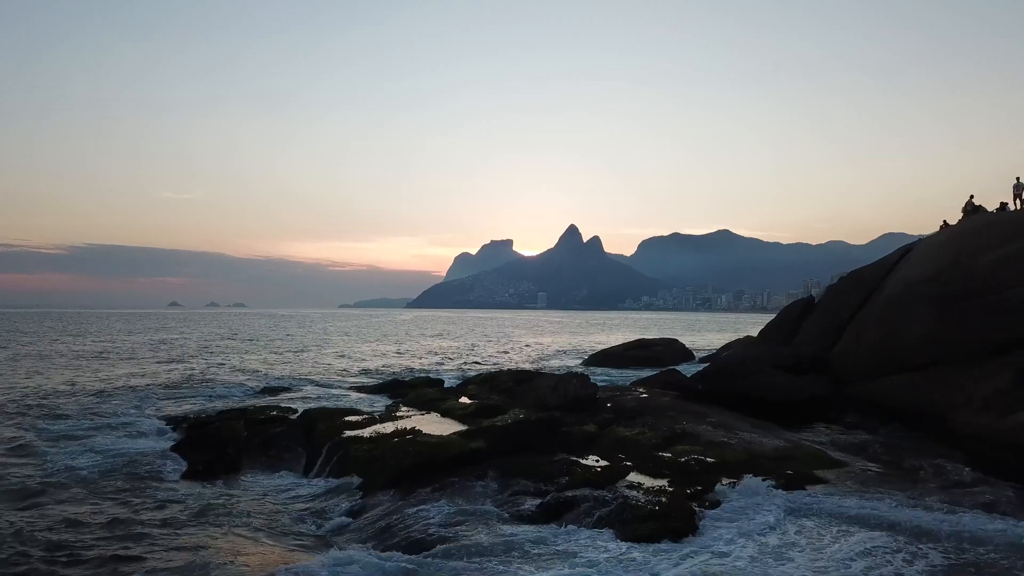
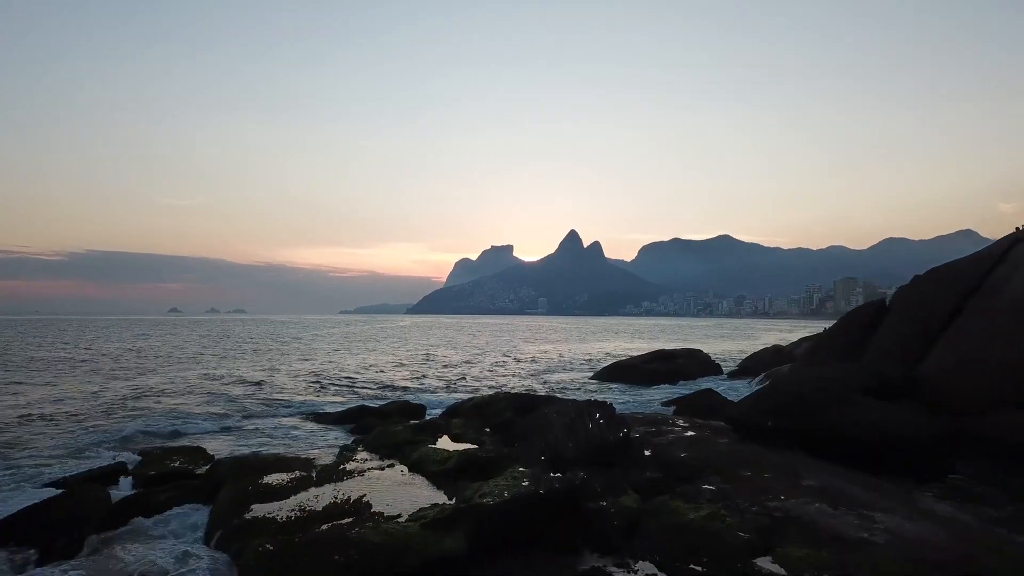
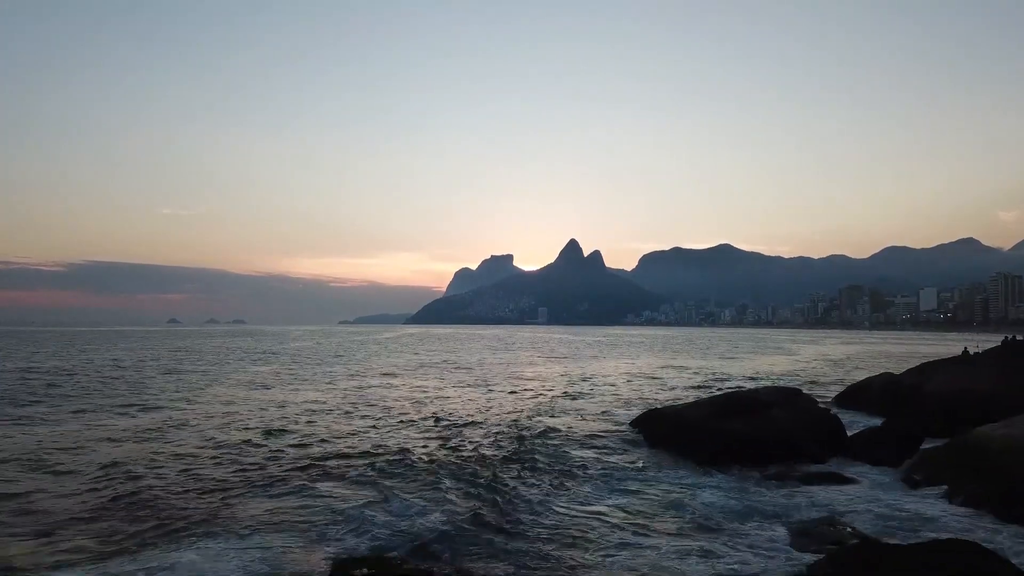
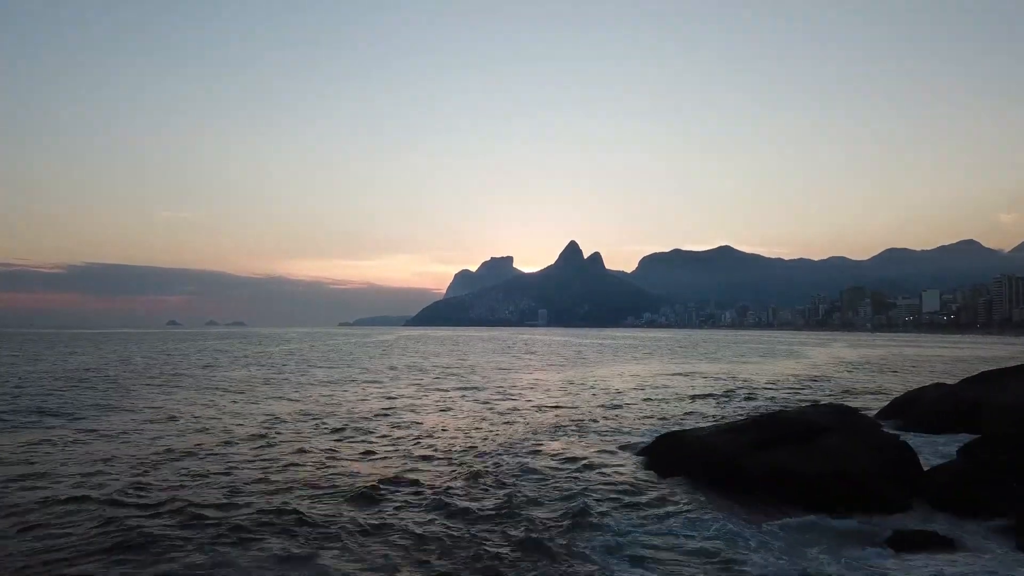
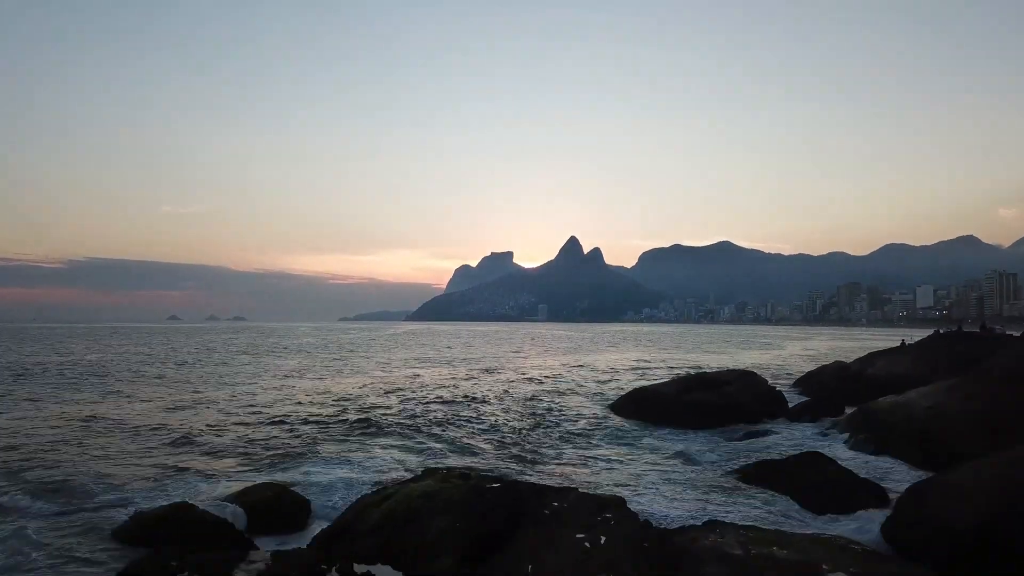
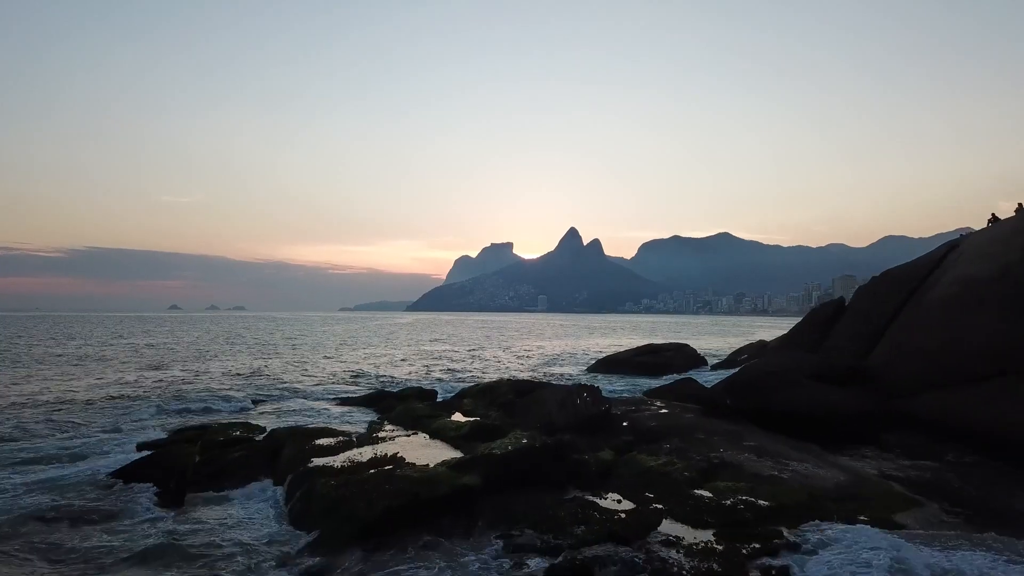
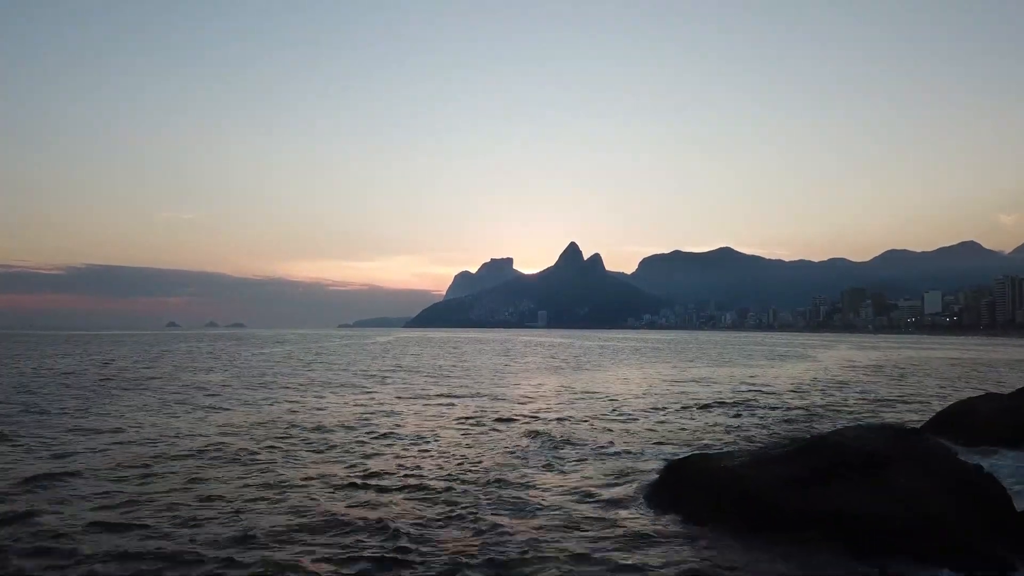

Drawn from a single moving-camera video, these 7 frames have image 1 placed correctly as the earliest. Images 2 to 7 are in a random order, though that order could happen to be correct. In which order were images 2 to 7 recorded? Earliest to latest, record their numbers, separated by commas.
6, 2, 5, 3, 4, 7
